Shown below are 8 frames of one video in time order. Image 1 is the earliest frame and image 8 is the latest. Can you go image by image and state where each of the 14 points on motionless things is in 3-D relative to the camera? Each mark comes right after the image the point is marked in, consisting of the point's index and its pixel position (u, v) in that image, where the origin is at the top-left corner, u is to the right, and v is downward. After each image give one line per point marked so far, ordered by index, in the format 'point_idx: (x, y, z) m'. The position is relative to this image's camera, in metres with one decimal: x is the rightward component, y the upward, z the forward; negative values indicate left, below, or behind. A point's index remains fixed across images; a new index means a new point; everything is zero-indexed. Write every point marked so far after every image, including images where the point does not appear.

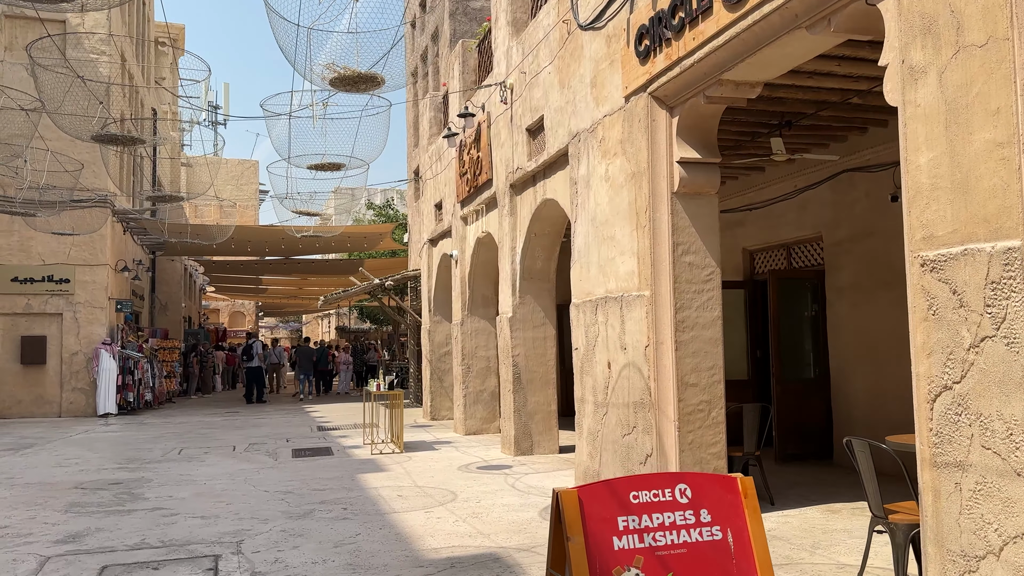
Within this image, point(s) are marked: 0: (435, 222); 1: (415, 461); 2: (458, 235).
0: (-1.4, +1.2, +14.4) m
1: (-1.2, -2.1, +9.4) m
2: (-0.9, +0.8, +12.4) m
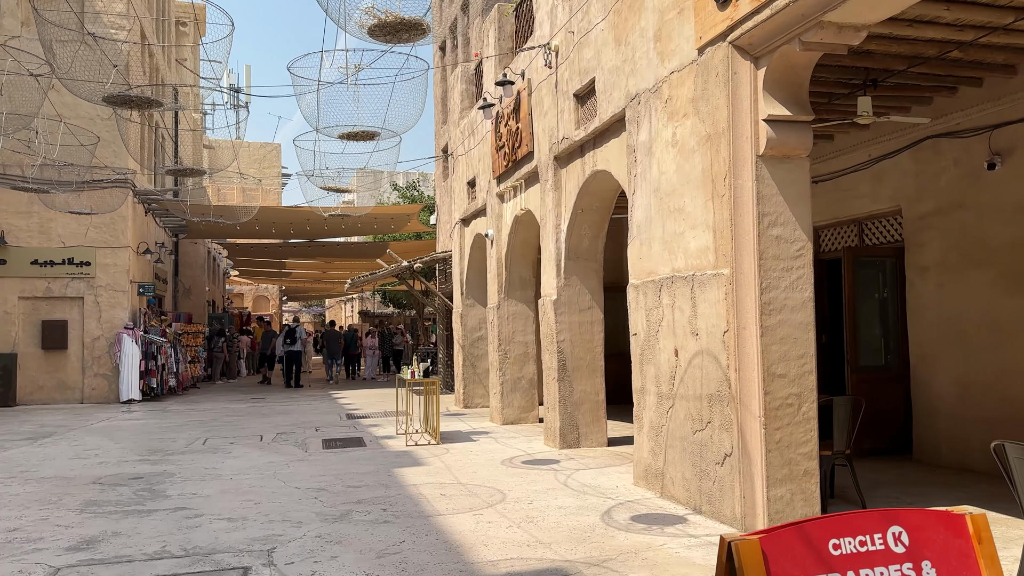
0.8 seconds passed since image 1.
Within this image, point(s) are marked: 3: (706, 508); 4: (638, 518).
0: (-0.8, +1.5, +13.7) m
1: (-0.7, -1.8, +8.8) m
2: (-0.3, +1.1, +11.7) m
3: (+1.4, -1.6, +5.8) m
4: (+0.9, -1.7, +5.8) m
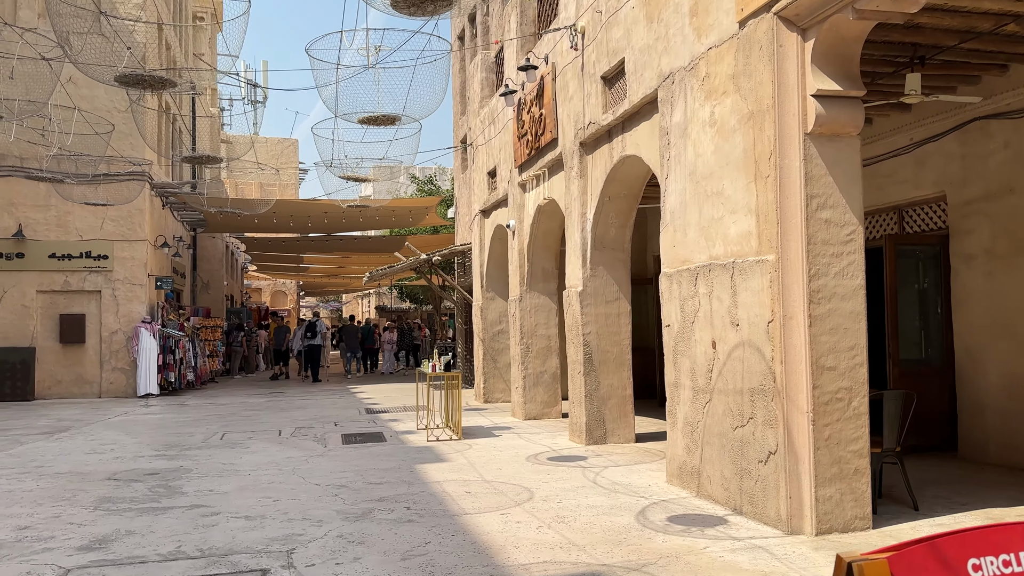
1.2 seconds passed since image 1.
0: (-0.5, +1.6, +13.4) m
1: (-0.4, -1.7, +8.5) m
2: (0.0, +1.2, +11.4) m
3: (+1.6, -1.5, +5.4) m
4: (+1.1, -1.6, +5.5) m
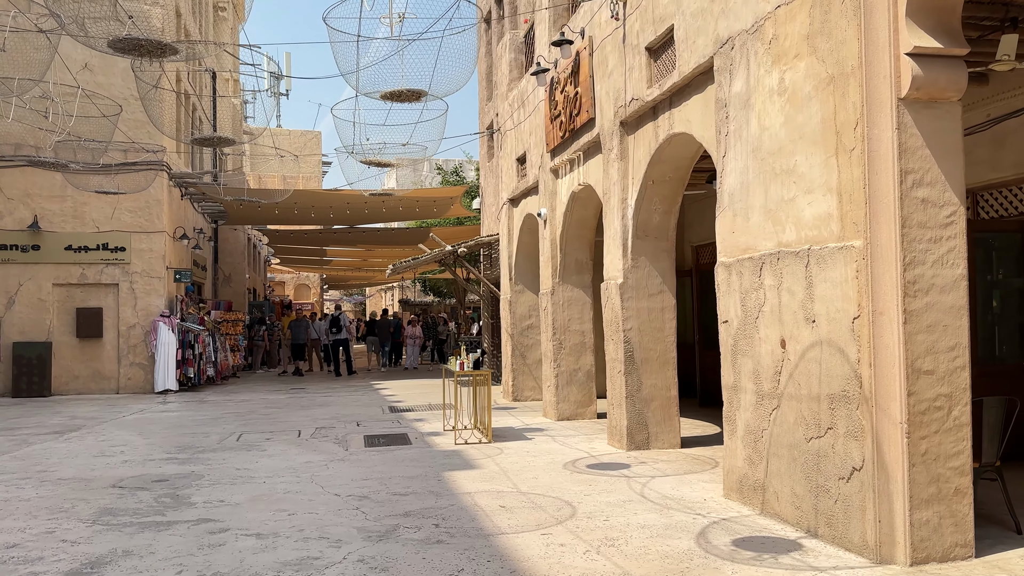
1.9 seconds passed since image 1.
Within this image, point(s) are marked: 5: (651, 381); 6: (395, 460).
0: (0.0, +1.8, +12.7) m
1: (0.0, -1.7, +7.9) m
2: (+0.4, +1.3, +10.7) m
3: (+1.9, -1.5, +4.7) m
4: (+1.4, -1.5, +4.8) m
5: (+1.4, -0.9, +8.0) m
6: (-1.1, -1.7, +7.8) m
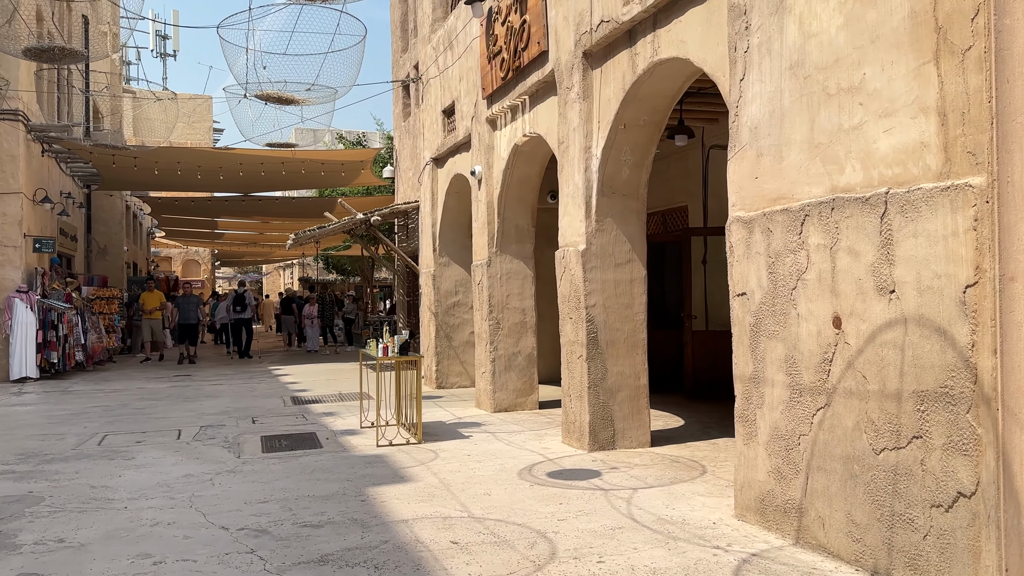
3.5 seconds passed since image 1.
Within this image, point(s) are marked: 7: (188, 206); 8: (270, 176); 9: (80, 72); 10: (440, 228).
0: (-1.0, +2.2, +11.1) m
1: (-0.5, -1.4, +6.4) m
2: (-0.4, +1.7, +9.2) m
3: (+1.7, -1.3, +3.5) m
4: (+1.2, -1.4, +3.5) m
5: (+0.9, -0.7, +6.6) m
6: (-1.6, -1.4, +6.2) m
7: (-8.1, +2.1, +19.8) m
8: (-5.6, +2.6, +18.3) m
9: (-9.8, +4.9, +17.8) m
10: (-1.0, +0.9, +11.2) m
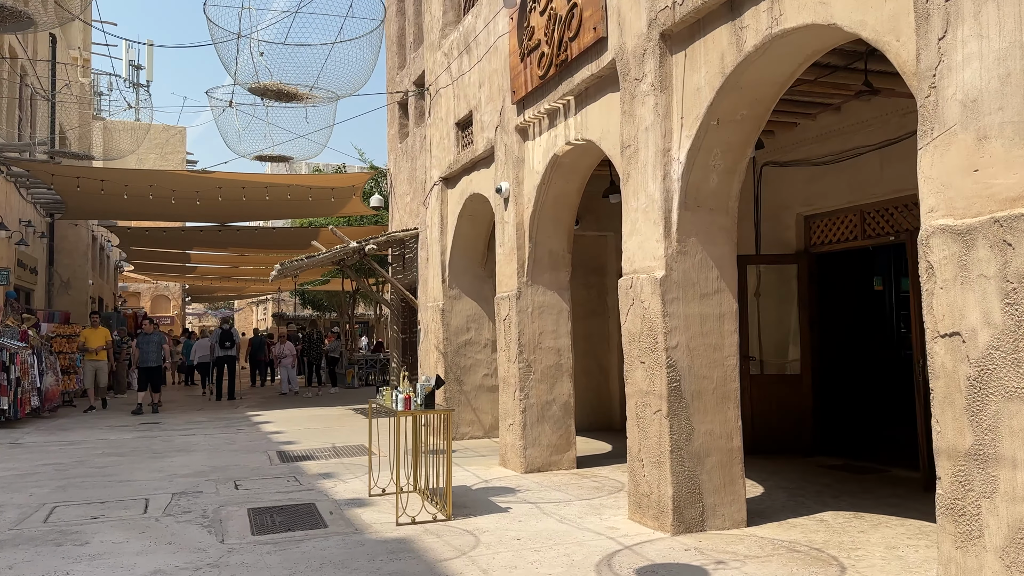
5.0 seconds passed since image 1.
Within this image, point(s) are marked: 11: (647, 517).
0: (-0.8, +1.7, +9.8) m
1: (-0.1, -1.6, +5.0) m
2: (-0.1, +1.3, +7.9) m
3: (+2.2, -1.4, +2.2) m
4: (+1.8, -1.5, +2.1) m
5: (+1.3, -0.9, +5.3) m
6: (-1.2, -1.6, +4.7) m
7: (-8.1, +1.2, +18.3) m
8: (-5.5, +1.8, +16.9) m
9: (-9.7, +4.1, +16.4) m
10: (-0.8, +0.4, +9.8) m
11: (+0.9, -1.5, +5.4) m
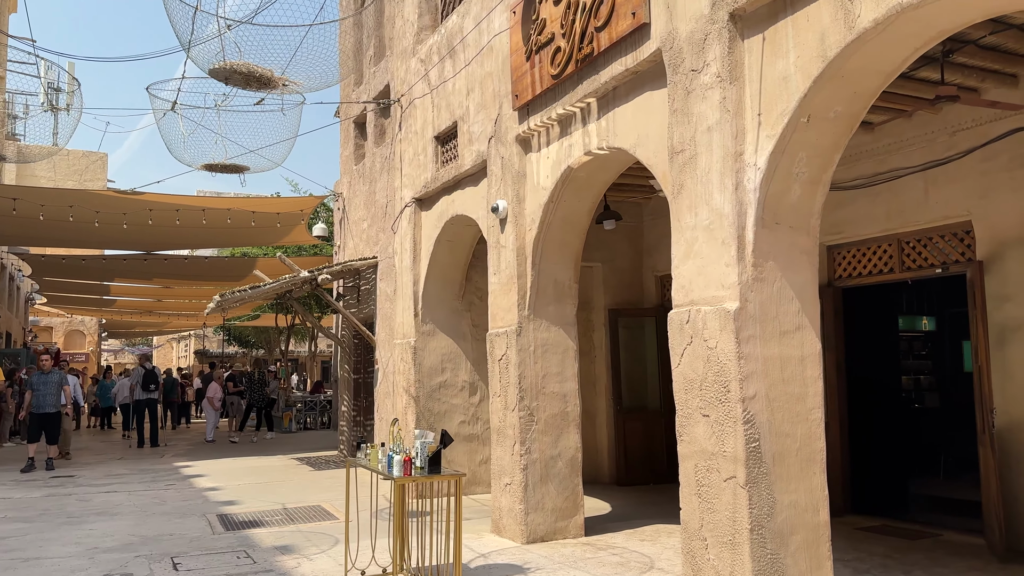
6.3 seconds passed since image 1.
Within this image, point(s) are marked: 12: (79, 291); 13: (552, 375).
0: (-1.0, +1.3, +8.7) m
1: (+0.1, -1.8, +3.8) m
2: (-0.1, +1.0, +6.8) m
3: (+2.7, -1.4, +1.2) m
4: (+2.2, -1.5, +1.1) m
5: (+1.5, -1.1, +4.2) m
6: (-1.0, -1.8, +3.4) m
7: (-9.0, +0.5, +16.5) m
8: (-6.3, +1.1, +15.3) m
9: (-10.4, +3.5, +14.6) m
10: (-0.9, 0.0, +8.6) m
11: (+1.1, -1.7, +4.3) m
12: (-10.7, 0.0, +19.6) m
13: (+0.3, -0.7, +6.5) m
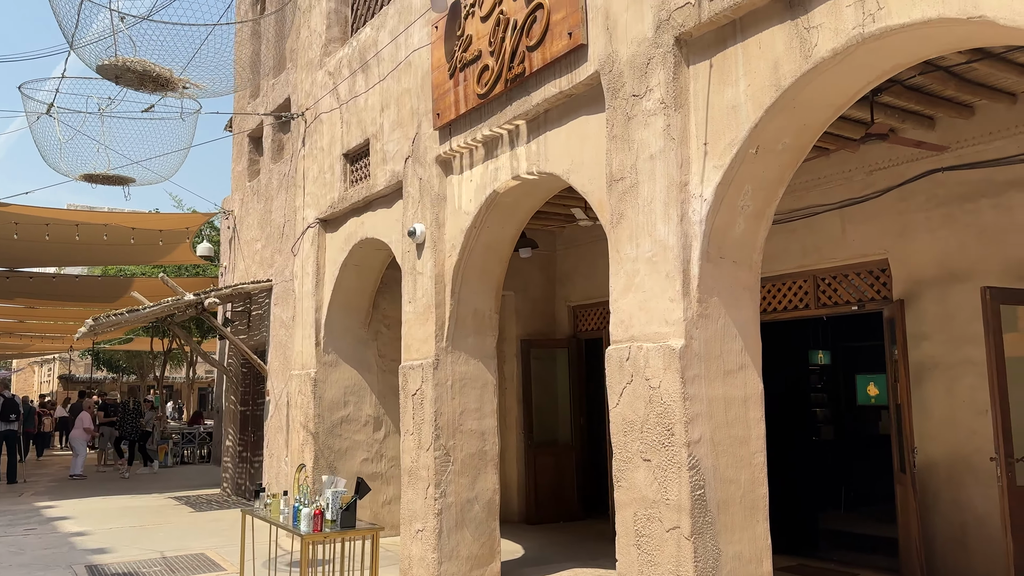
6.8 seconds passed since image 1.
0: (-1.9, +1.0, +8.2) m
1: (-0.2, -1.9, +3.3) m
2: (-0.7, +0.8, +6.4) m
3: (+2.7, -1.6, +1.2) m
4: (+2.2, -1.6, +1.0) m
5: (+1.1, -1.3, +4.0) m
6: (-1.2, -1.9, +2.9) m
7: (-10.9, +0.2, +14.8) m
8: (-8.1, +0.8, +14.0) m
9: (-12.0, +3.2, +12.8) m
10: (-1.9, -0.3, +8.1) m
11: (+0.7, -1.9, +4.0) m
12: (-13.0, -0.4, +17.7) m
13: (-0.3, -1.0, +6.1) m
